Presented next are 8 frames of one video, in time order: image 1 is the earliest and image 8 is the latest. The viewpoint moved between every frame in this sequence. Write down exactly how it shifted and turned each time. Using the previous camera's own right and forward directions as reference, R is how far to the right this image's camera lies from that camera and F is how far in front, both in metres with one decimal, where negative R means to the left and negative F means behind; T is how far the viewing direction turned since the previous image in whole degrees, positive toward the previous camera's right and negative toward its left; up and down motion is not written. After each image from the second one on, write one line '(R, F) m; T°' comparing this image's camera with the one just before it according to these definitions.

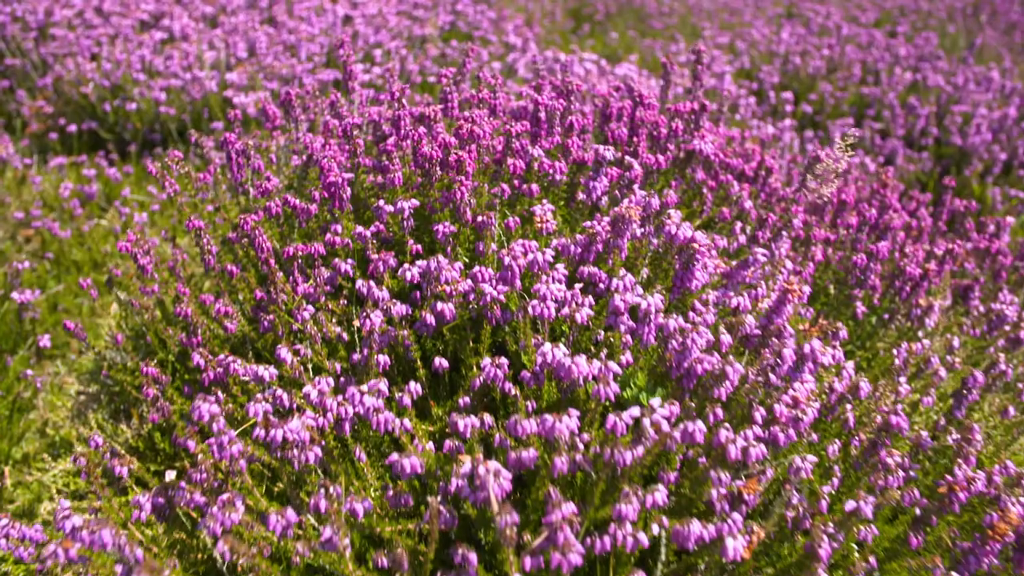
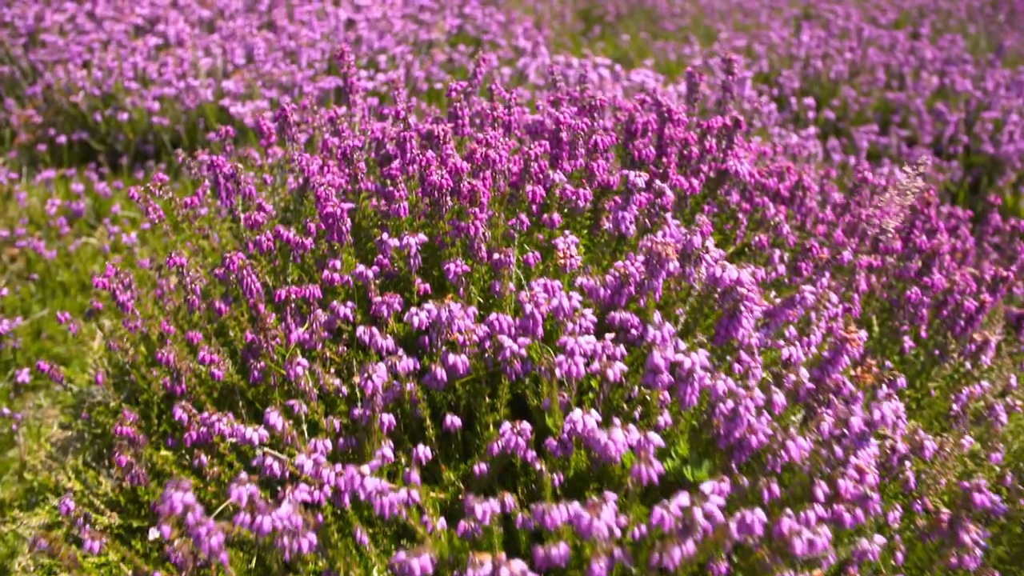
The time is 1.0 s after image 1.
(0.0, +0.3) m; 0°
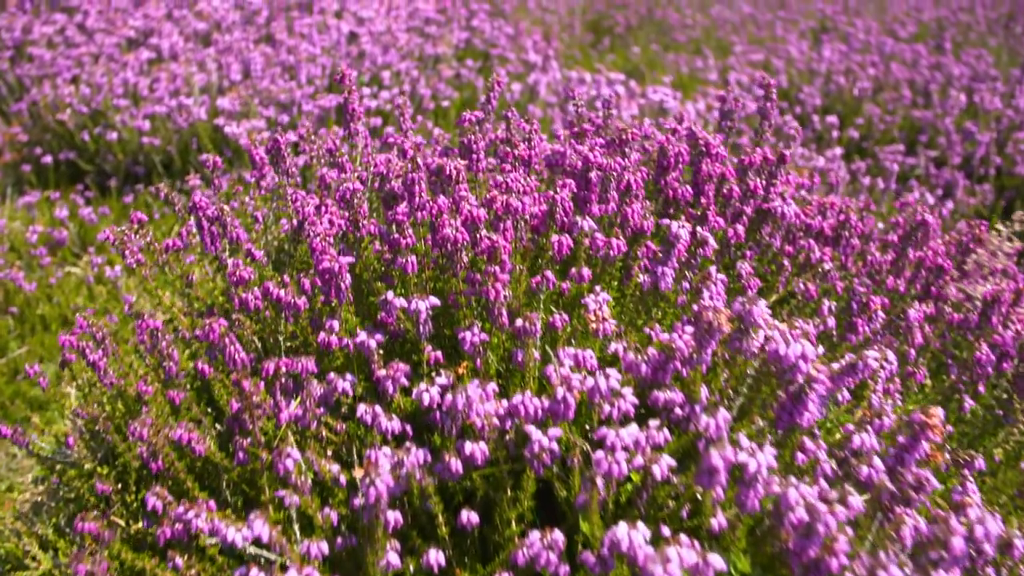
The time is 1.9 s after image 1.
(-0.1, +0.4) m; 0°
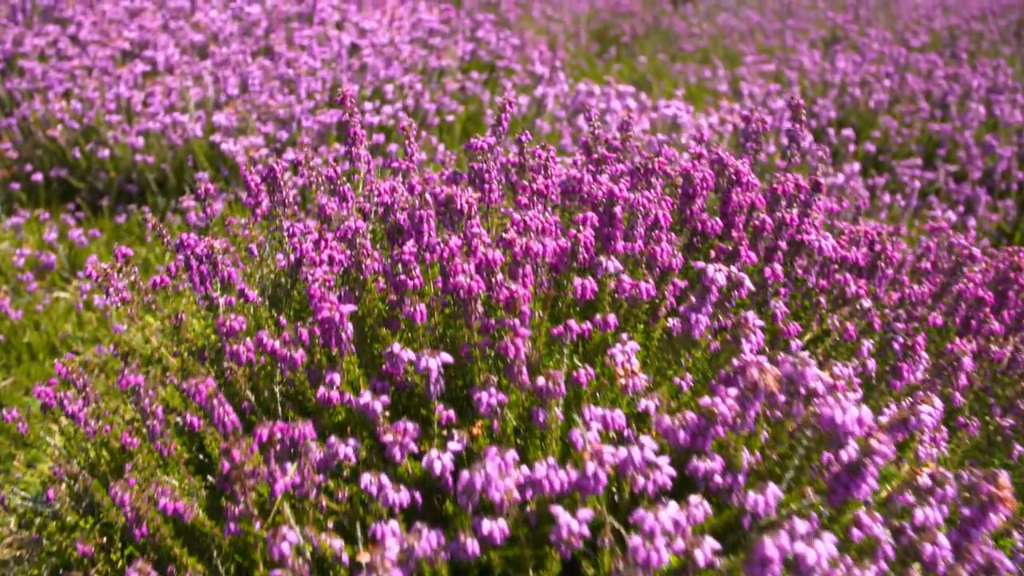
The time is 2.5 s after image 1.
(0.0, +0.2) m; 0°
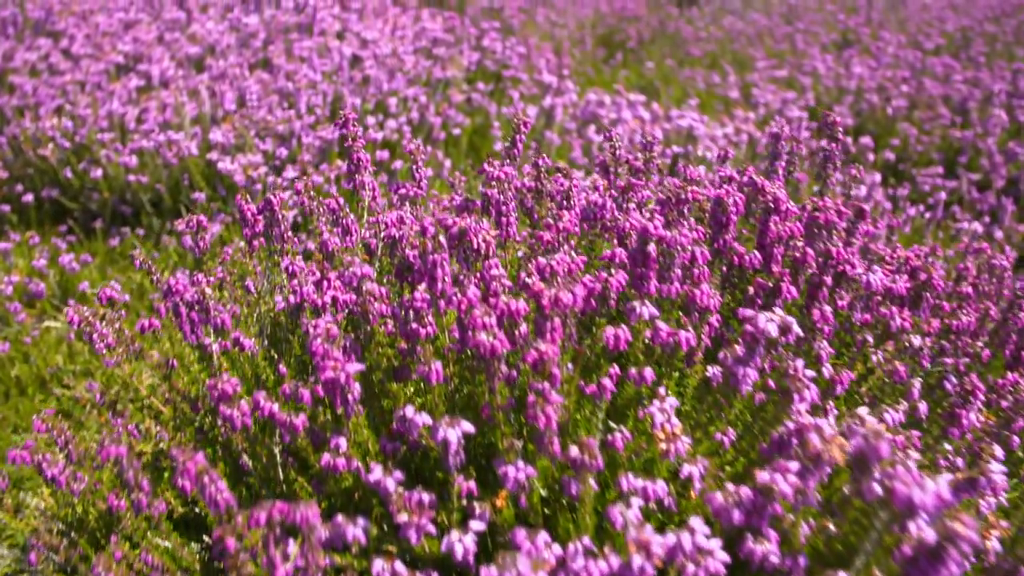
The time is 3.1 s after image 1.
(0.0, +0.2) m; 0°
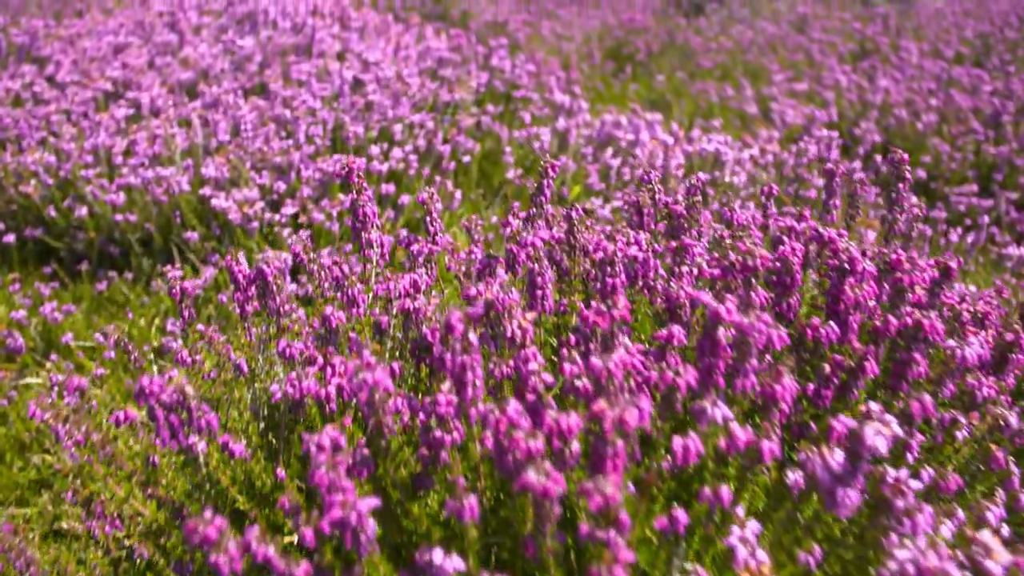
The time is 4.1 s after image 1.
(-0.1, +0.4) m; 0°
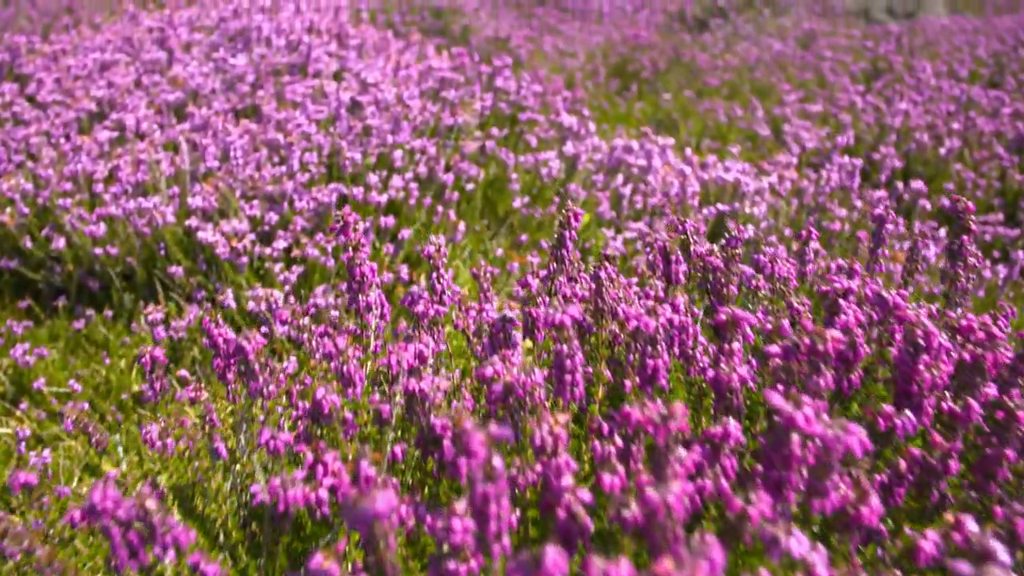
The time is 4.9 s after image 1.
(-0.1, +0.3) m; 0°
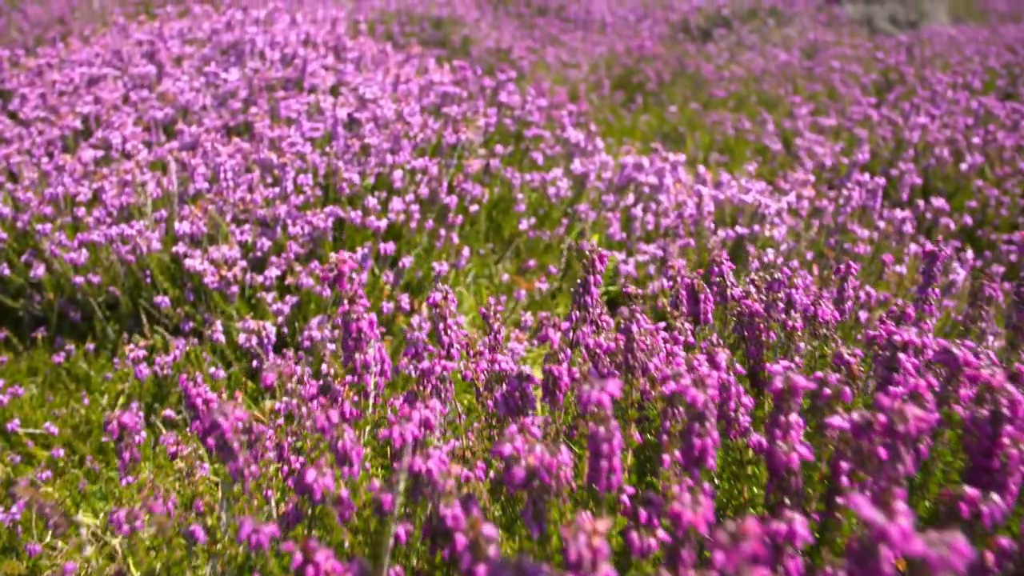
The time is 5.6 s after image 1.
(0.0, +0.3) m; 0°
